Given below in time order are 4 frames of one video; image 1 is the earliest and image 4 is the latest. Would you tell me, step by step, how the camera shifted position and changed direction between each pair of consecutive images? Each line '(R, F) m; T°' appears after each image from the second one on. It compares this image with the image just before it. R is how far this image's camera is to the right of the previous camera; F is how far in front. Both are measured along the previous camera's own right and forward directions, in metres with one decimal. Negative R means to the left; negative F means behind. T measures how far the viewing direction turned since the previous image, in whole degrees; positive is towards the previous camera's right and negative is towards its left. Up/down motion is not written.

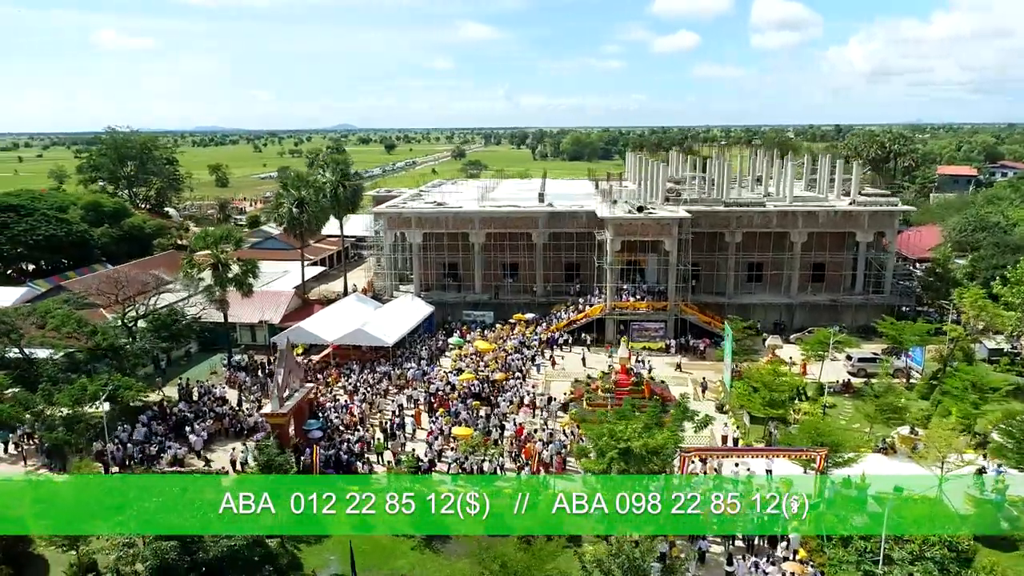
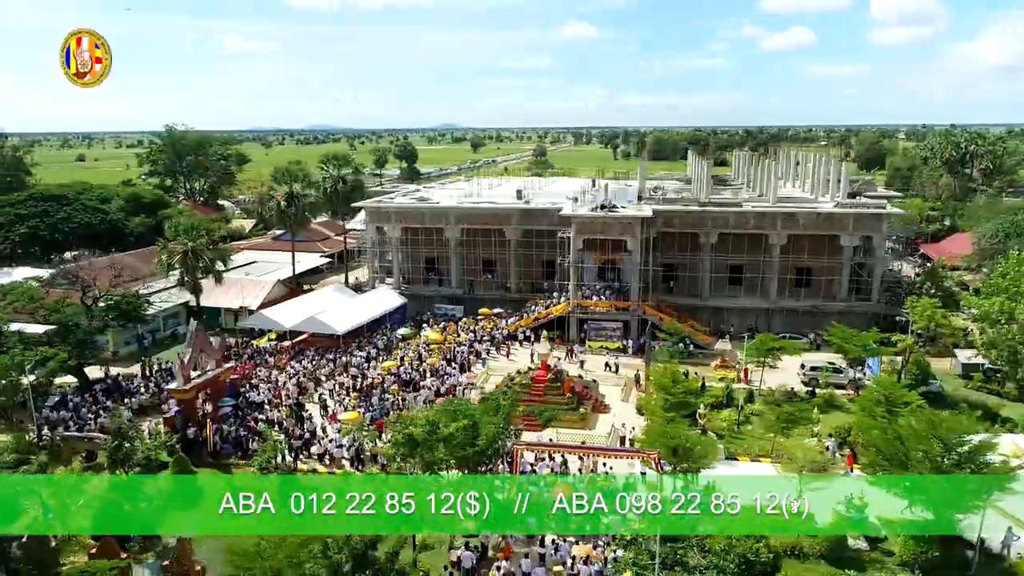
(+9.0, 0.0) m; -8°
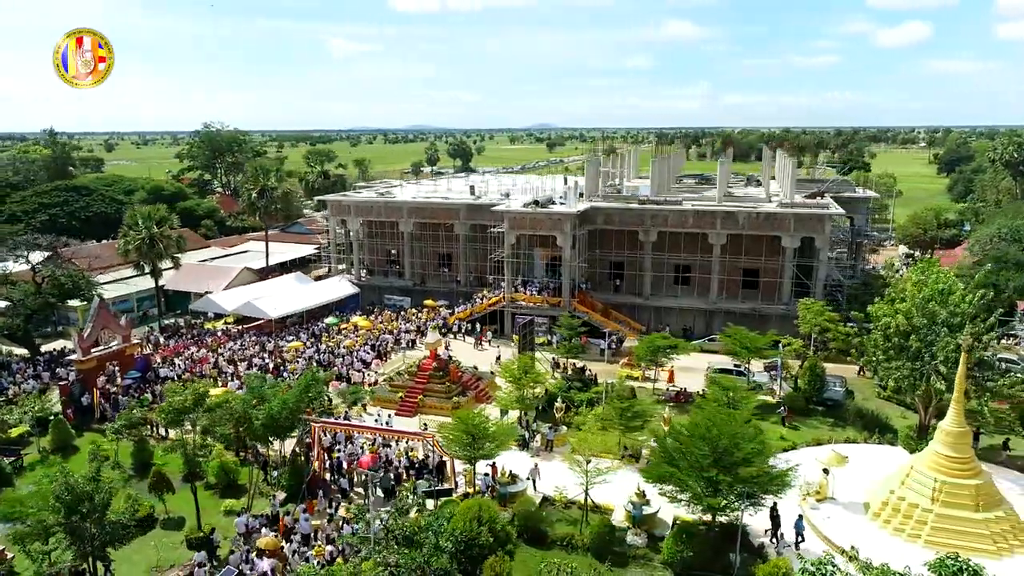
(+10.5, -0.2) m; -7°
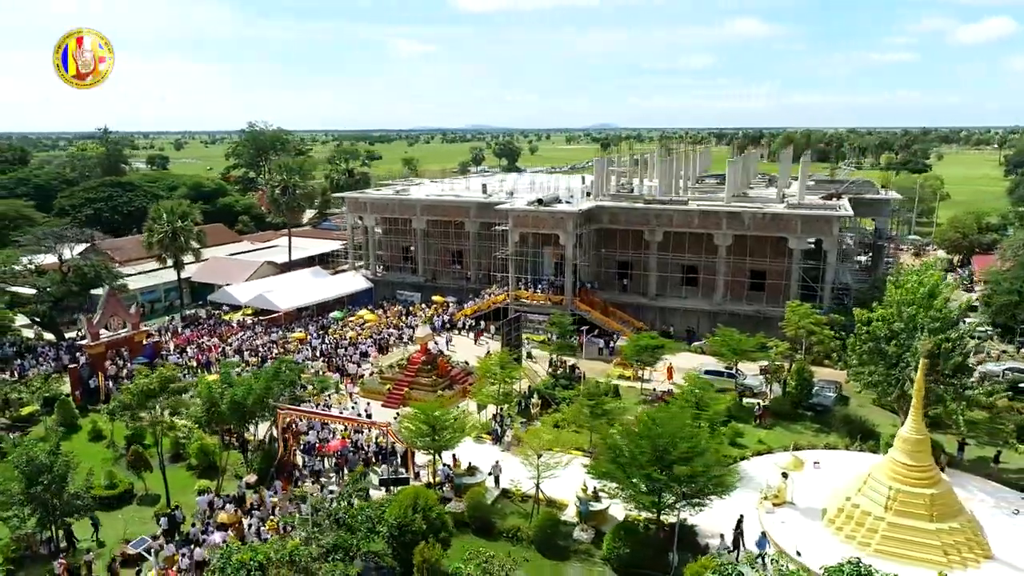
(+3.6, -0.3) m; -5°
